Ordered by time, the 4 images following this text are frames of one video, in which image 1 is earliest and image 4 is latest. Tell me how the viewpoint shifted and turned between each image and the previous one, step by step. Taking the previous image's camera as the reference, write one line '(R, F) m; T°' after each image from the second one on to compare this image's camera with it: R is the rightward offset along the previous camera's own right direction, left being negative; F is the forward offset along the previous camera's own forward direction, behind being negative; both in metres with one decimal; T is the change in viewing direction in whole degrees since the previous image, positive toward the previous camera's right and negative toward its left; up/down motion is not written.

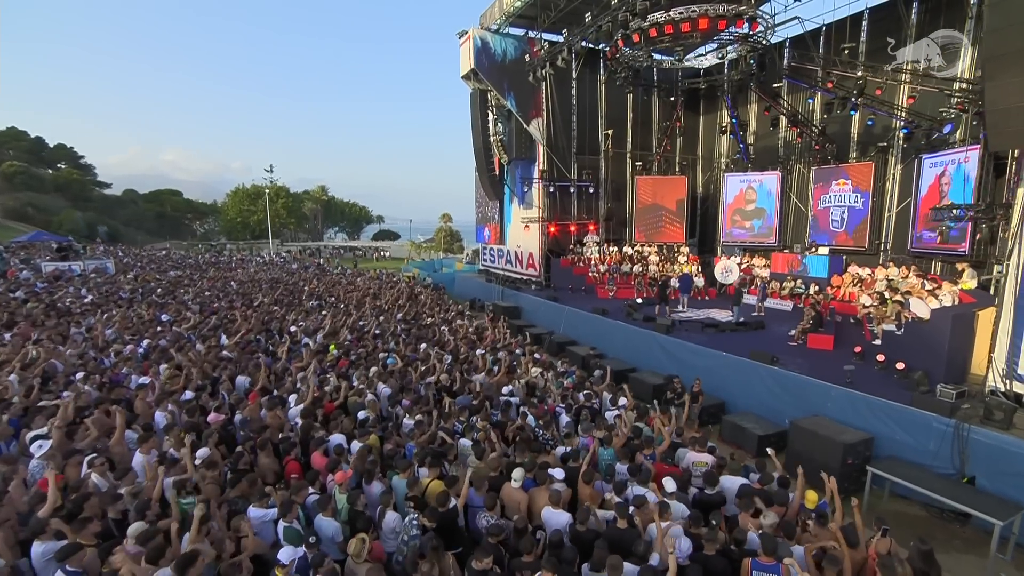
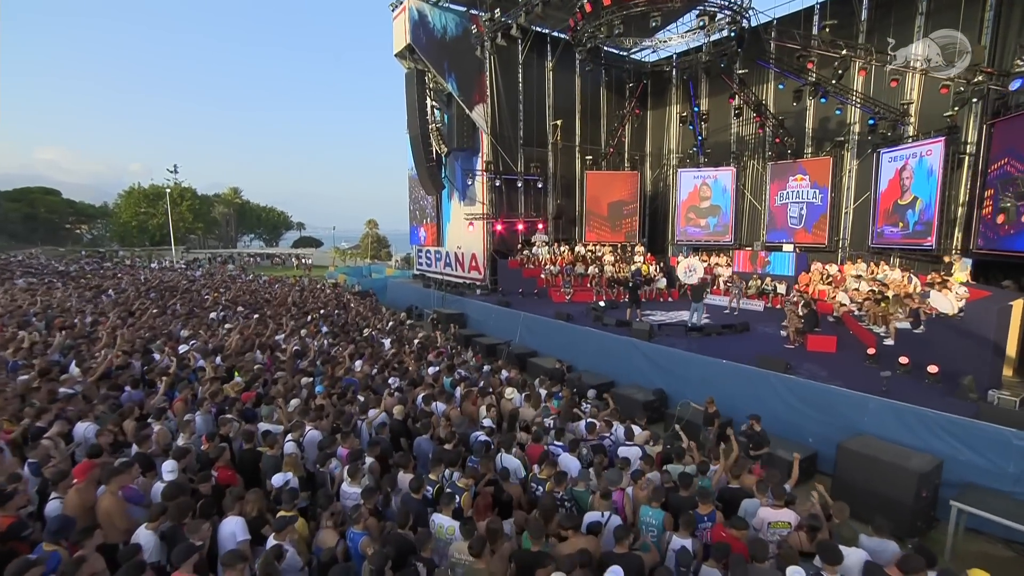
(-0.7, +2.5) m; +8°
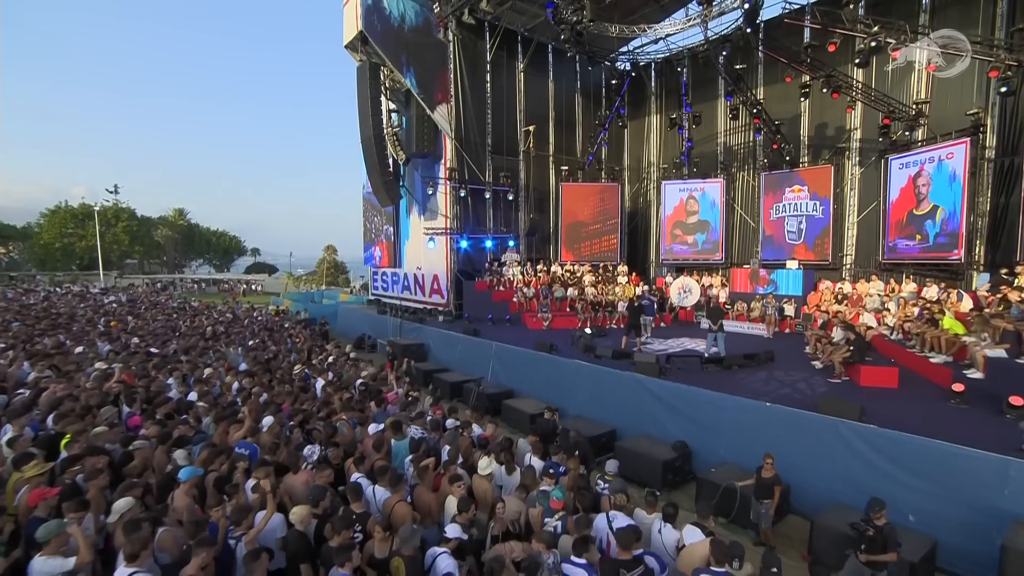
(-0.2, +2.8) m; +4°
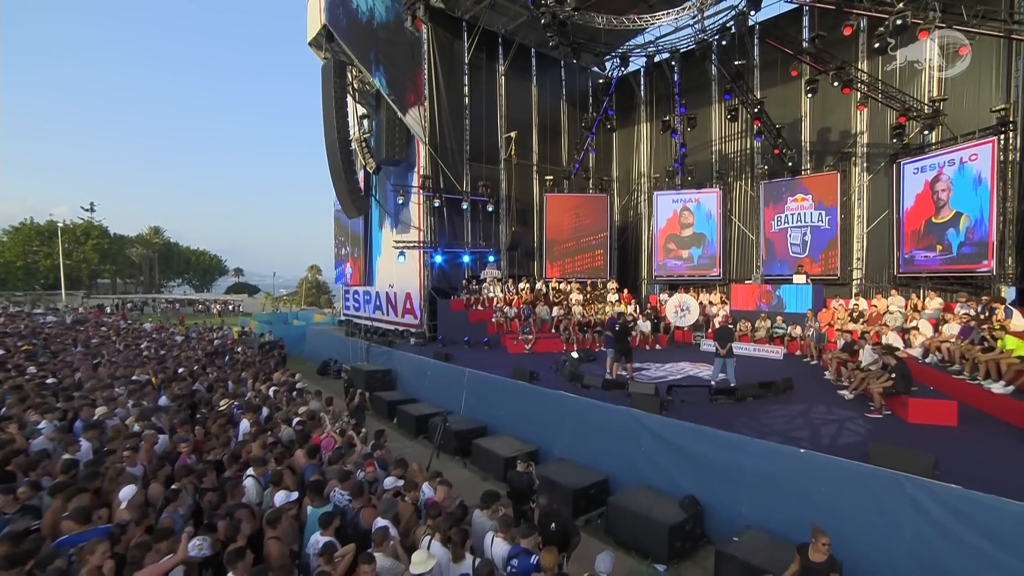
(+0.3, +1.8) m; +1°
